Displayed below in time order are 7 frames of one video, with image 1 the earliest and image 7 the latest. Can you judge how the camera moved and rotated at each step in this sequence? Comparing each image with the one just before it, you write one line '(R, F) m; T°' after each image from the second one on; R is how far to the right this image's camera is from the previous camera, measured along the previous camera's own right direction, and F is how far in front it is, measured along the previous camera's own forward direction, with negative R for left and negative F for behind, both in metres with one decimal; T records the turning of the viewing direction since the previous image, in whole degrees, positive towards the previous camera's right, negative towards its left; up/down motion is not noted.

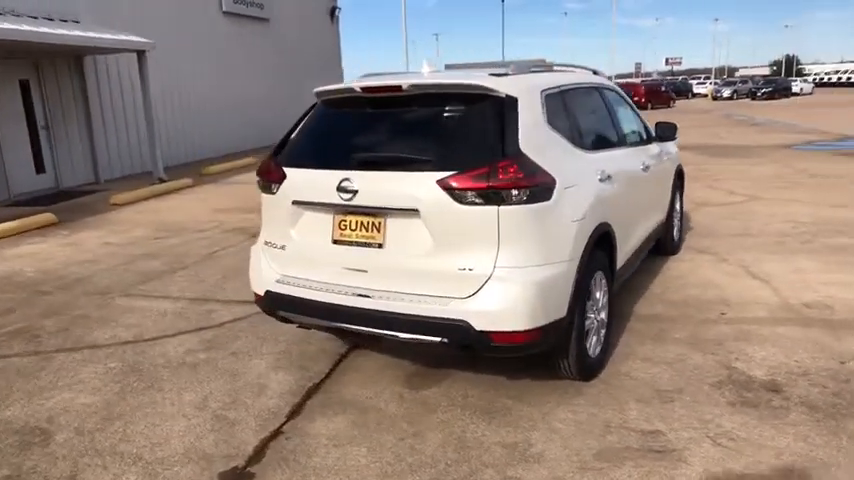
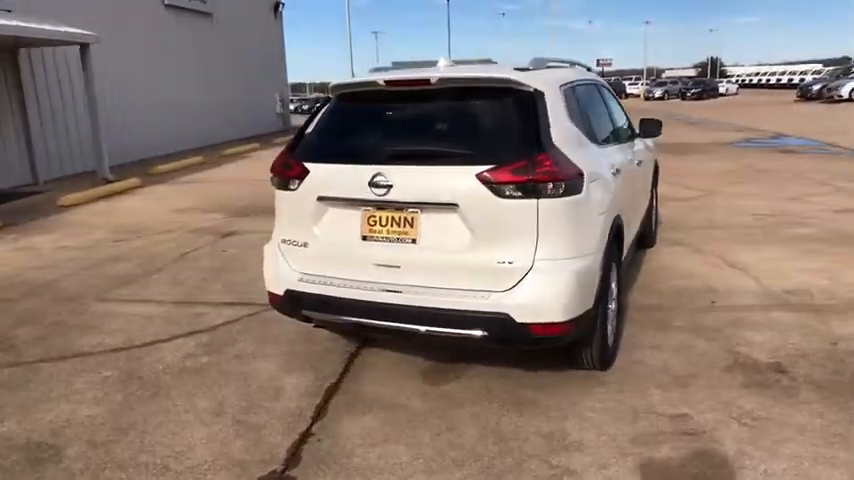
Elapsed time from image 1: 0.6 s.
(-0.5, 0.0) m; +6°
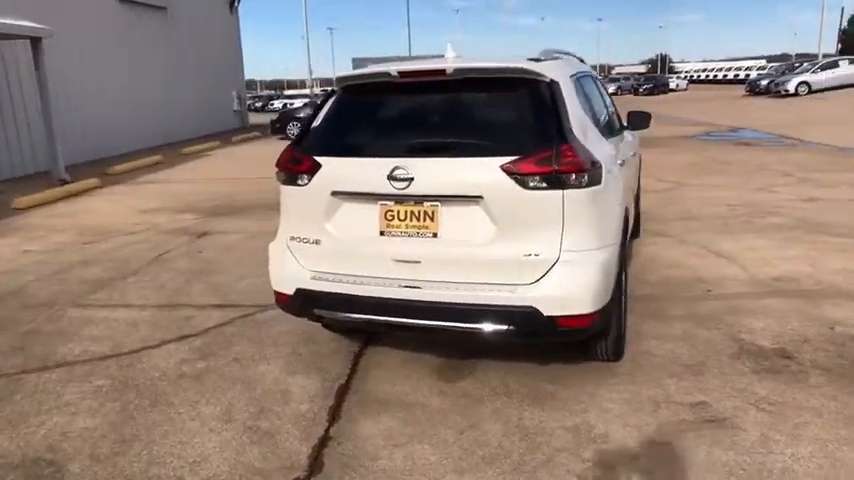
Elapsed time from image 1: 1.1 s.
(-0.3, +0.1) m; +4°
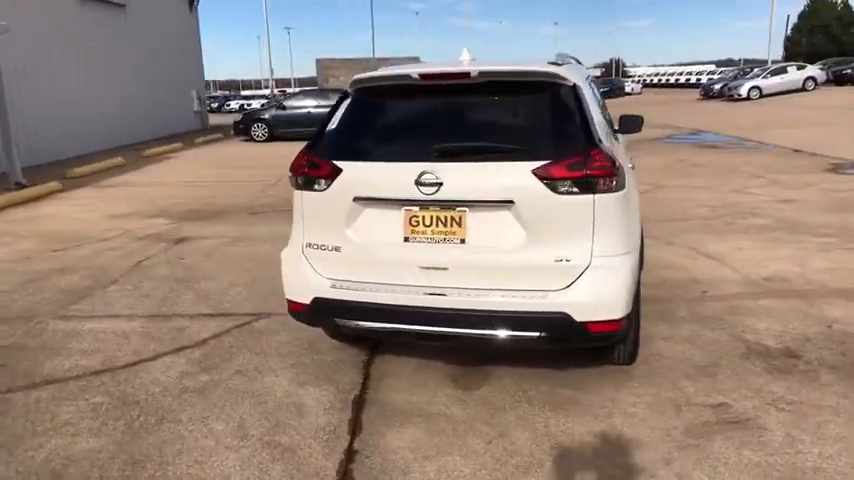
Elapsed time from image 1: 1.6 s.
(-0.4, +0.1) m; +4°
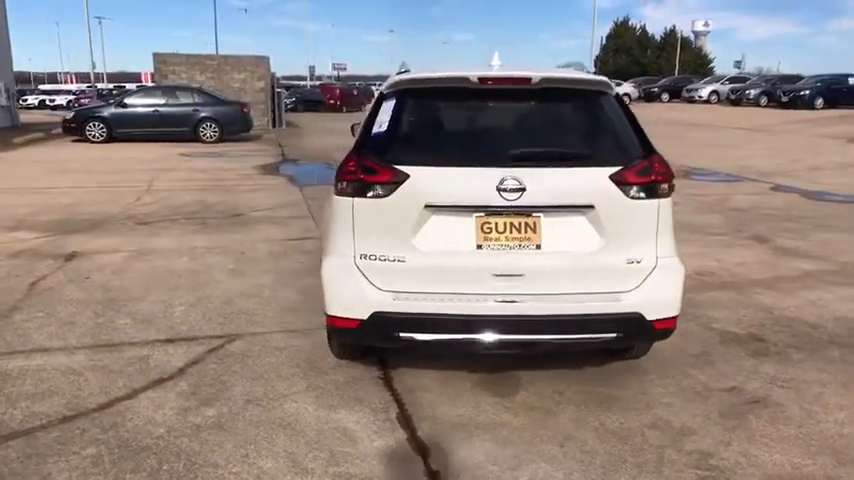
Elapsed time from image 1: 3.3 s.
(-1.2, +0.3) m; +16°
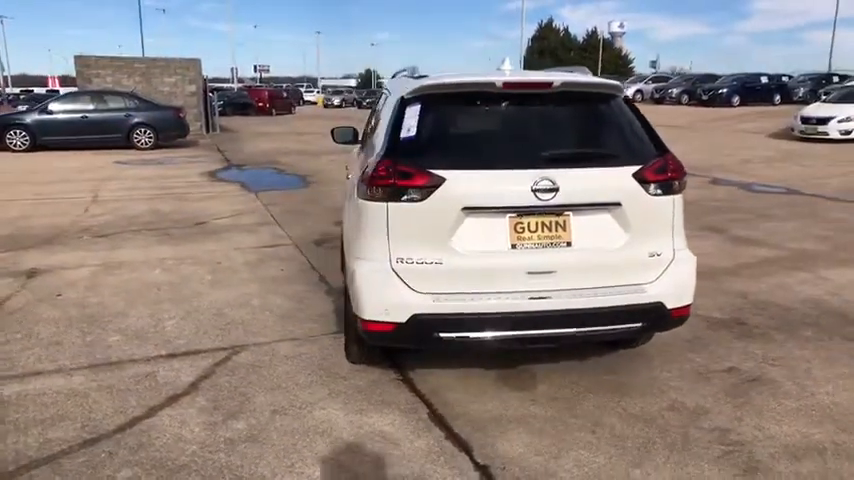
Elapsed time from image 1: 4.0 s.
(-0.5, 0.0) m; +7°
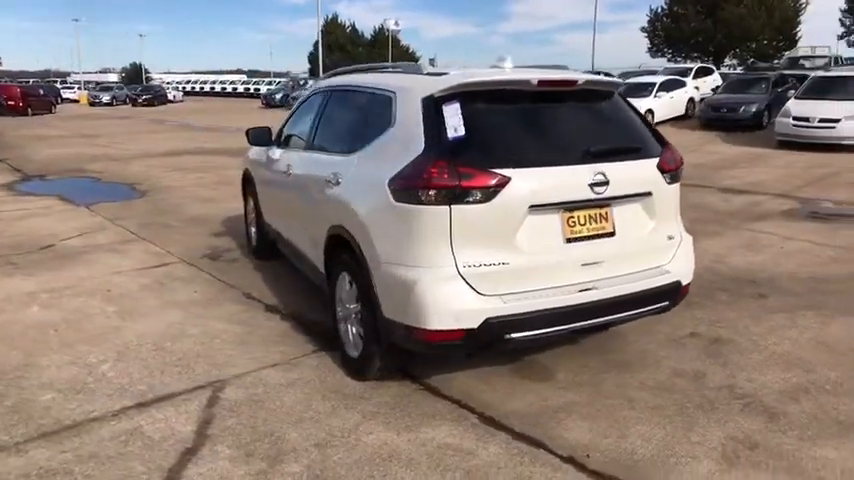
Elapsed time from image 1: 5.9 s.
(-1.4, +0.4) m; +19°
